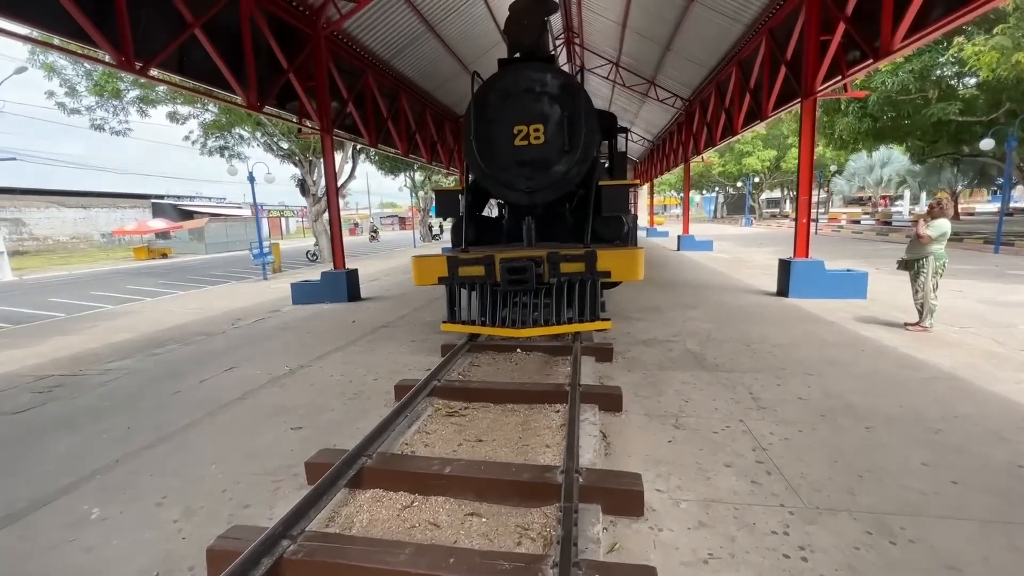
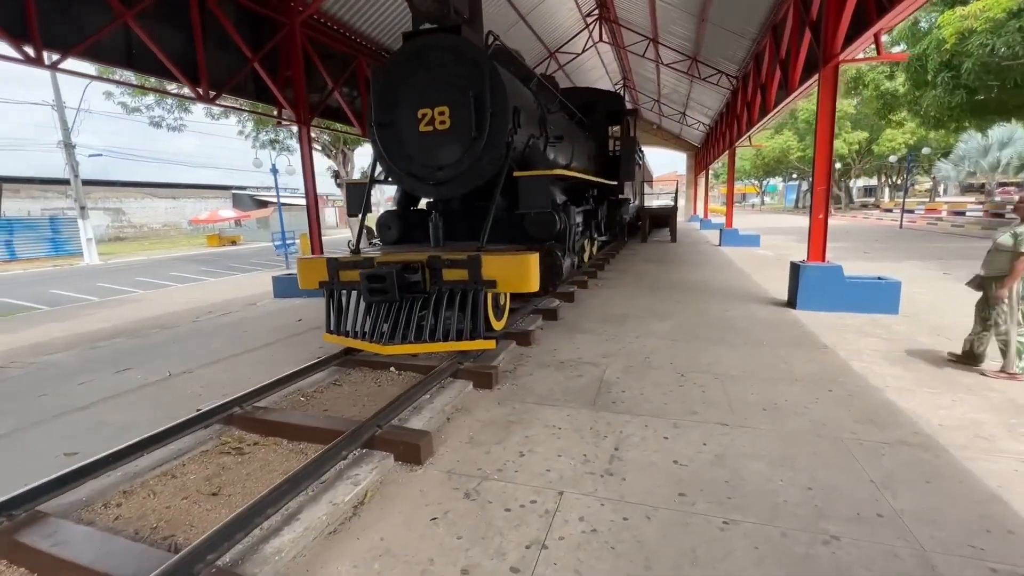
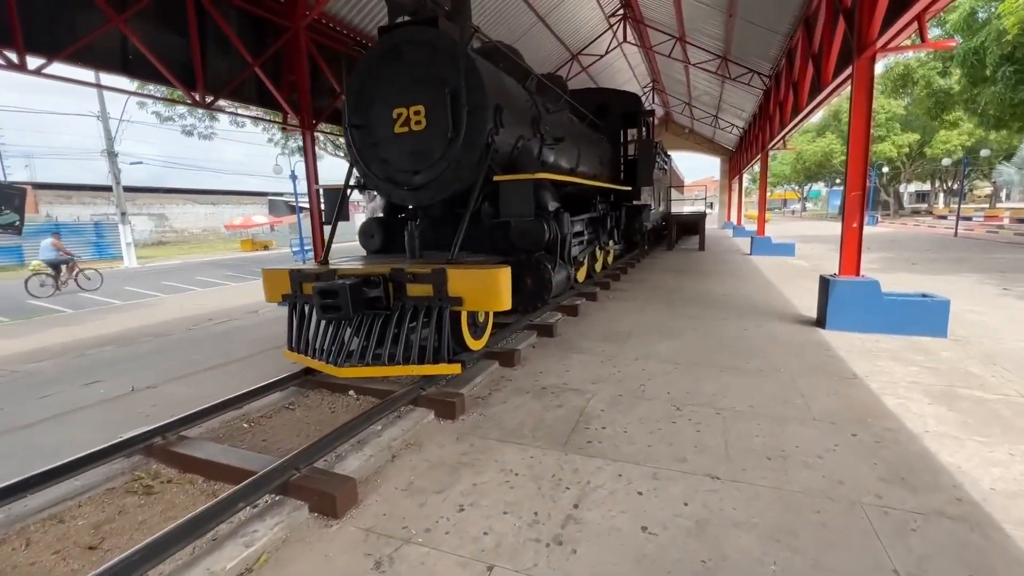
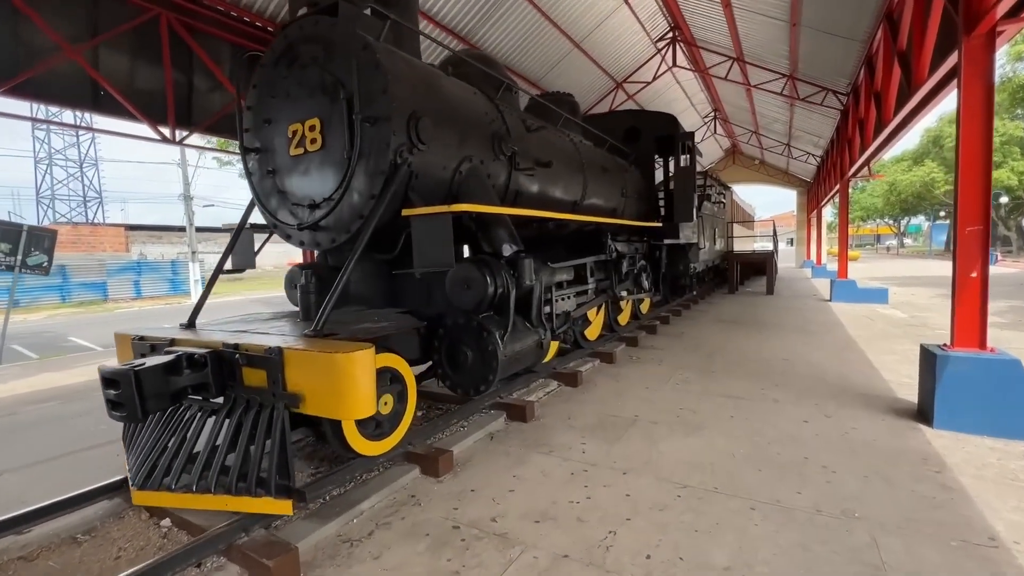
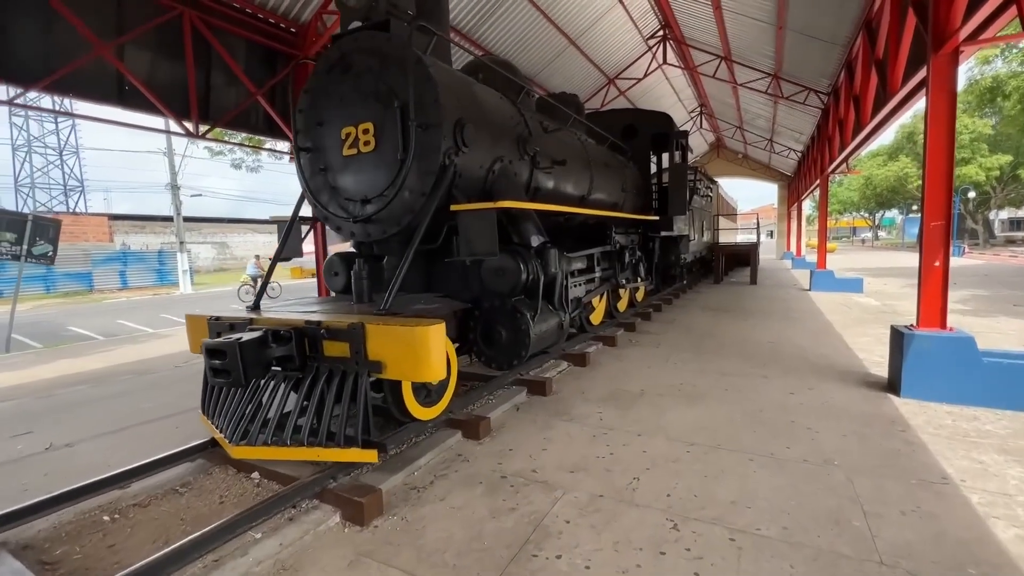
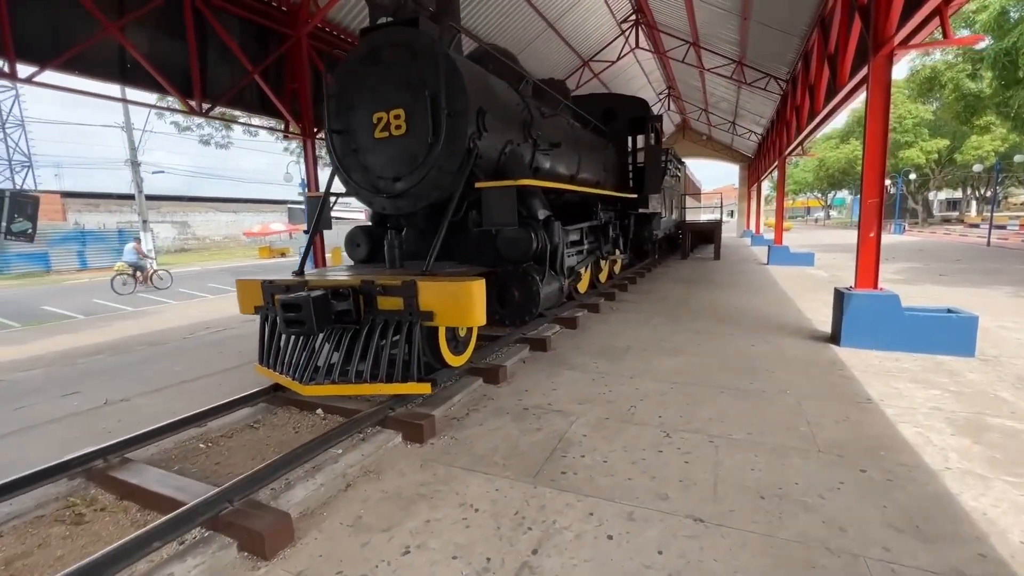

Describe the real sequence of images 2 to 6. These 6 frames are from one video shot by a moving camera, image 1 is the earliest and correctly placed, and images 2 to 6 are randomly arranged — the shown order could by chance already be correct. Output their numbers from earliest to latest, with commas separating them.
2, 3, 6, 5, 4
